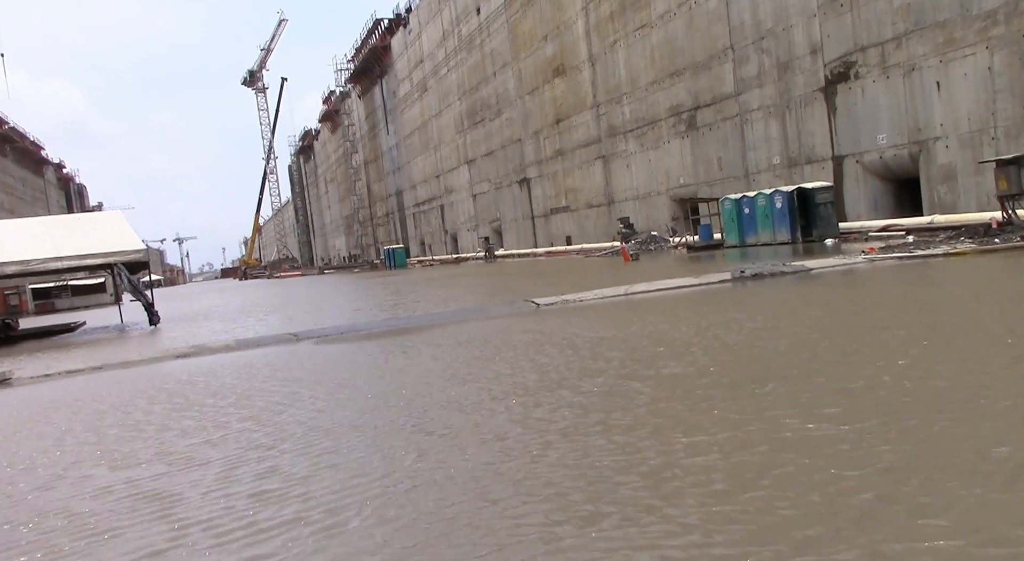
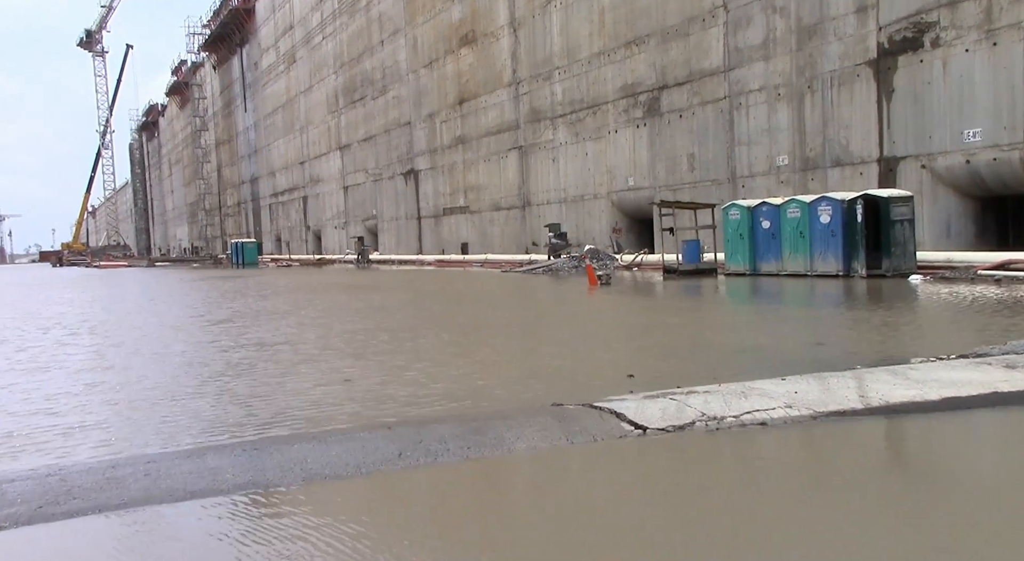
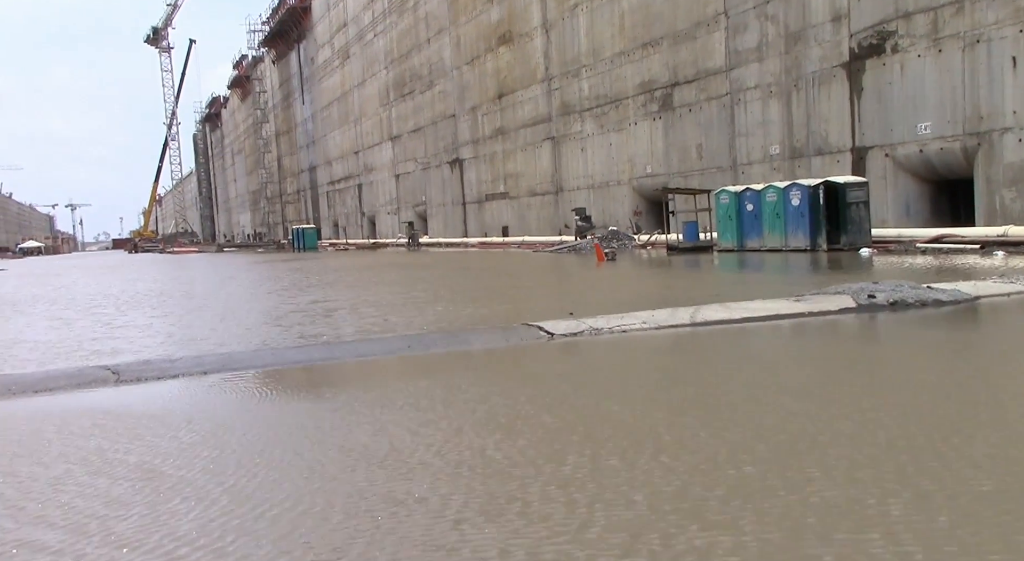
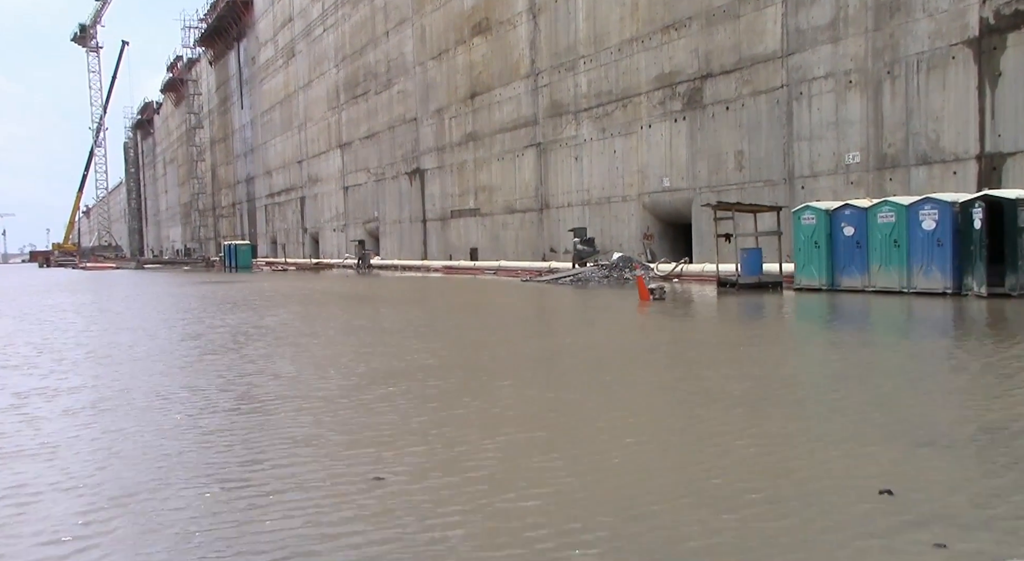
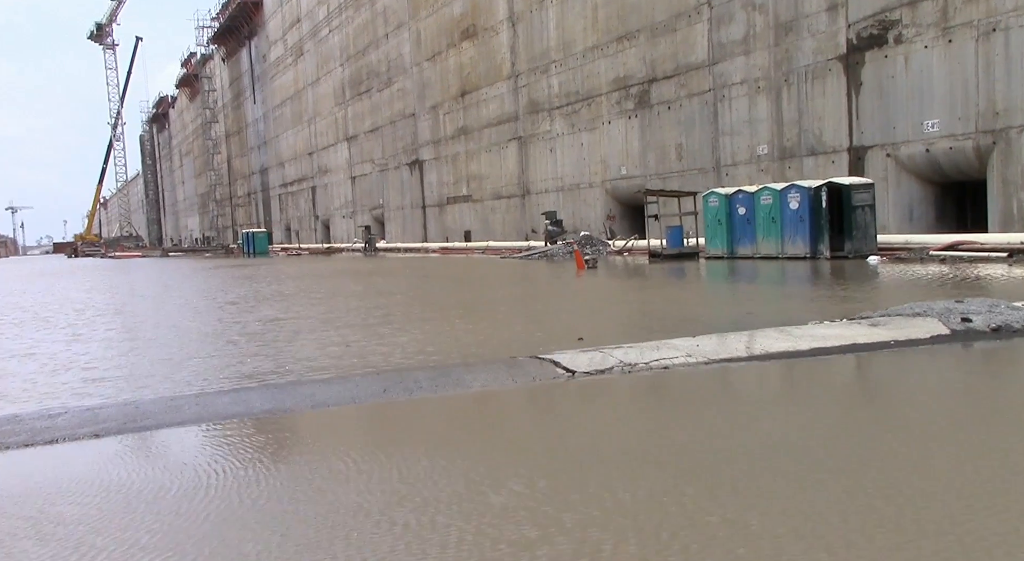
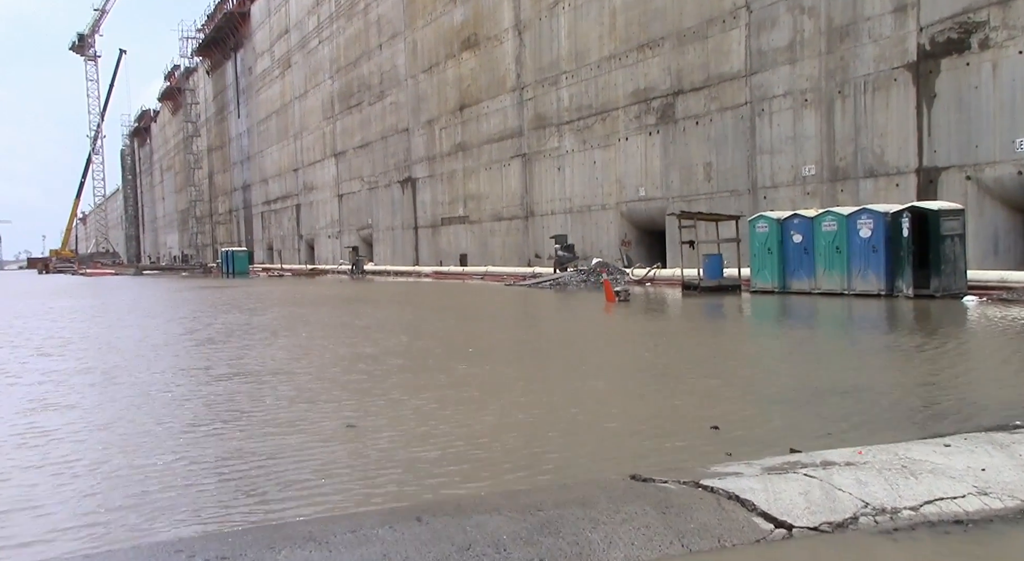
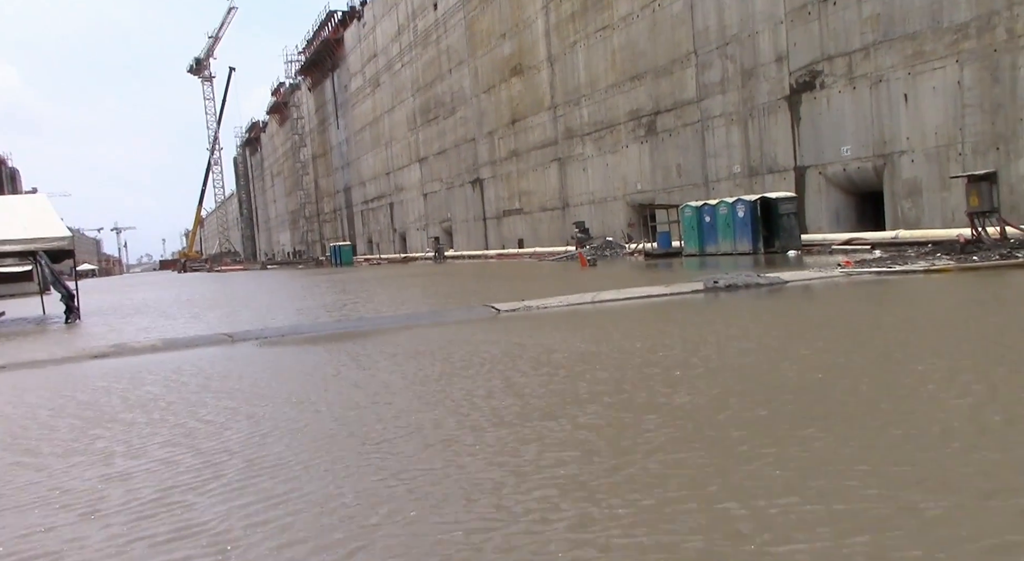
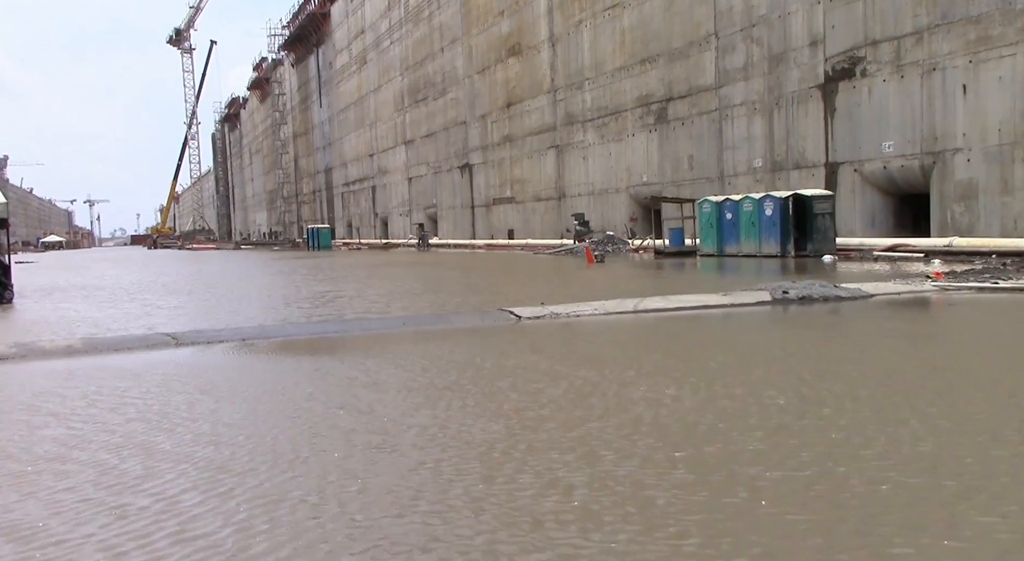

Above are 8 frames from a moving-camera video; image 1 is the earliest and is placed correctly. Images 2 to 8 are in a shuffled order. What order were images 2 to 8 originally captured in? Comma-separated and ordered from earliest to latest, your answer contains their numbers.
7, 8, 3, 5, 2, 6, 4
